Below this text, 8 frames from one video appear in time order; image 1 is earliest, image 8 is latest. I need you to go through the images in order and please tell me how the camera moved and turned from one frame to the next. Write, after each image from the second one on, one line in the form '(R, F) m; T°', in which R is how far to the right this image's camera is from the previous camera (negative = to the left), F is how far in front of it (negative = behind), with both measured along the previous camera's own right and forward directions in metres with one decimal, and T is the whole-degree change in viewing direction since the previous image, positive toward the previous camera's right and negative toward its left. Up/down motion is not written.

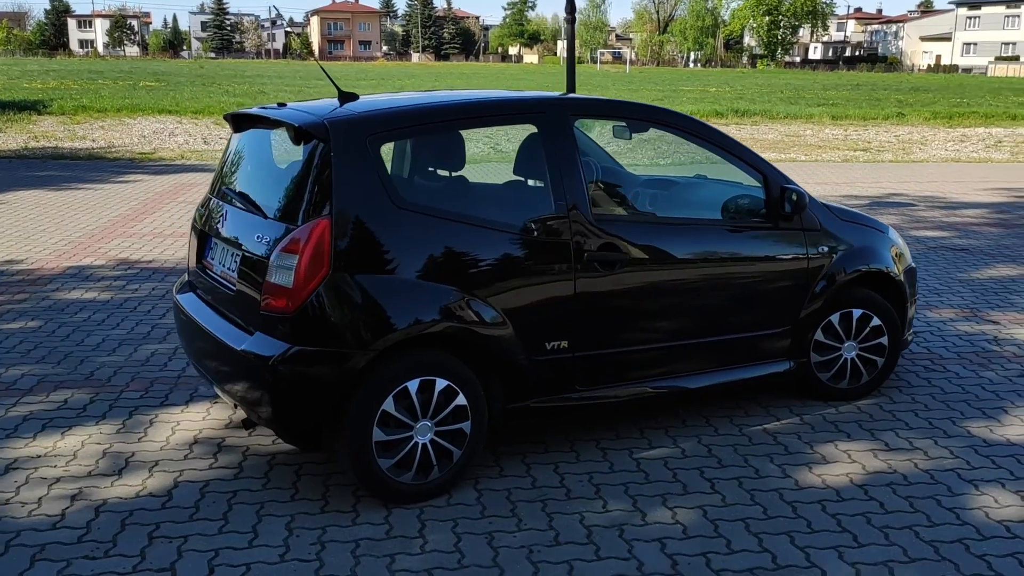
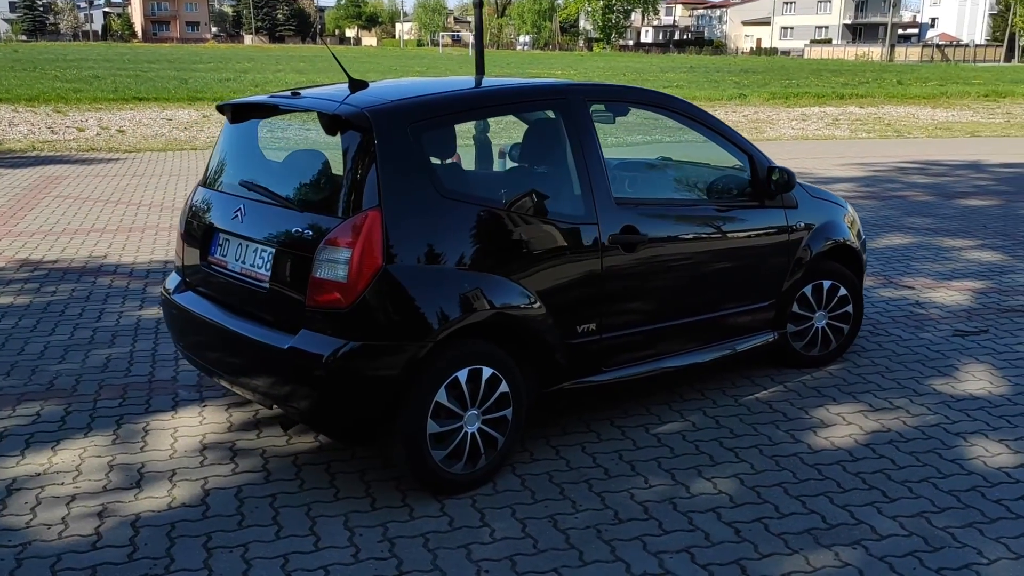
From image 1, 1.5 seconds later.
(-0.8, 0.0) m; +9°
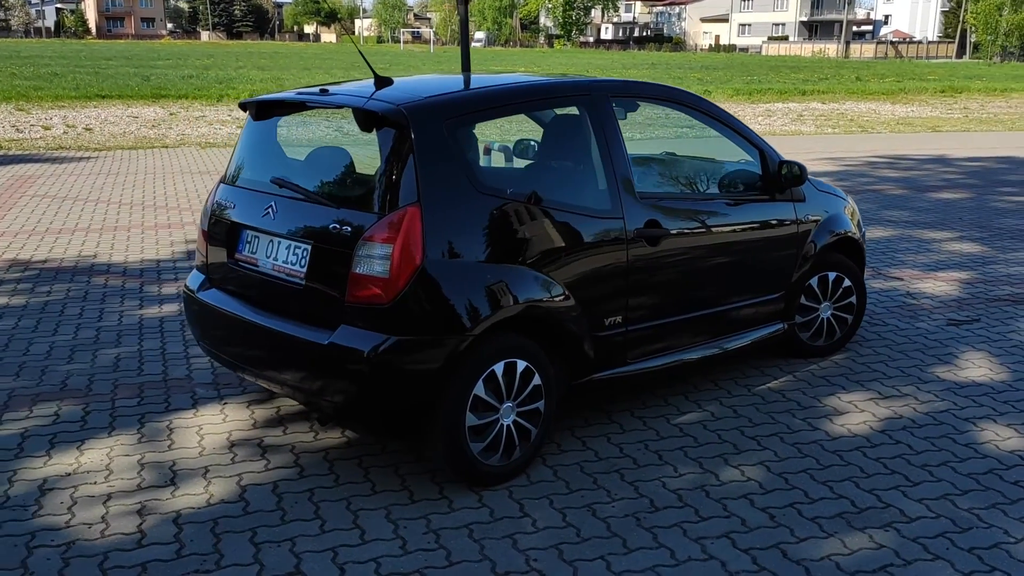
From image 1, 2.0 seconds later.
(-0.3, 0.0) m; +2°
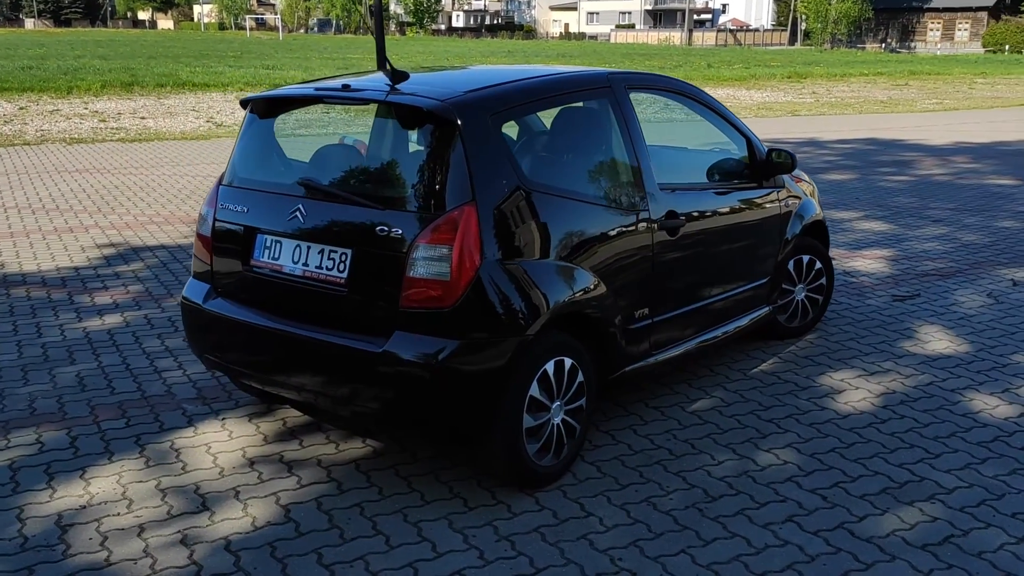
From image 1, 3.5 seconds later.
(-0.8, +0.1) m; +9°
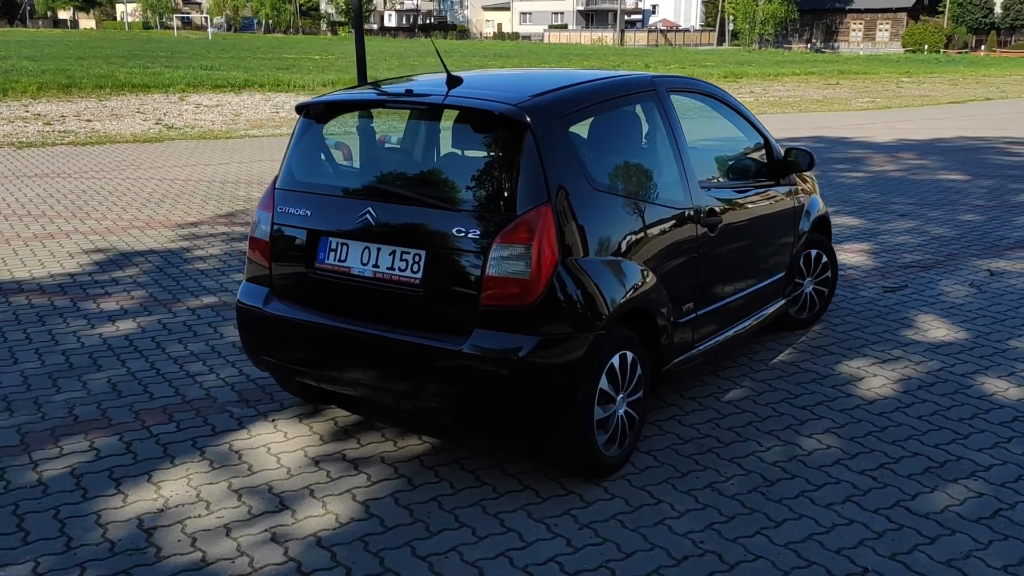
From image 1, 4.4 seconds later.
(-0.6, -0.1) m; +4°
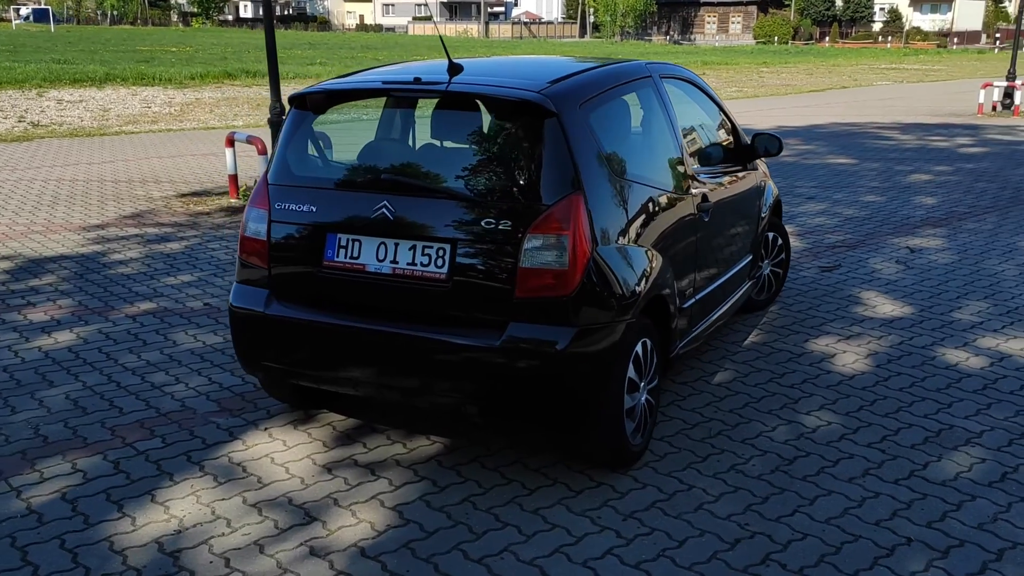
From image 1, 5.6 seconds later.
(-0.6, +0.1) m; +8°
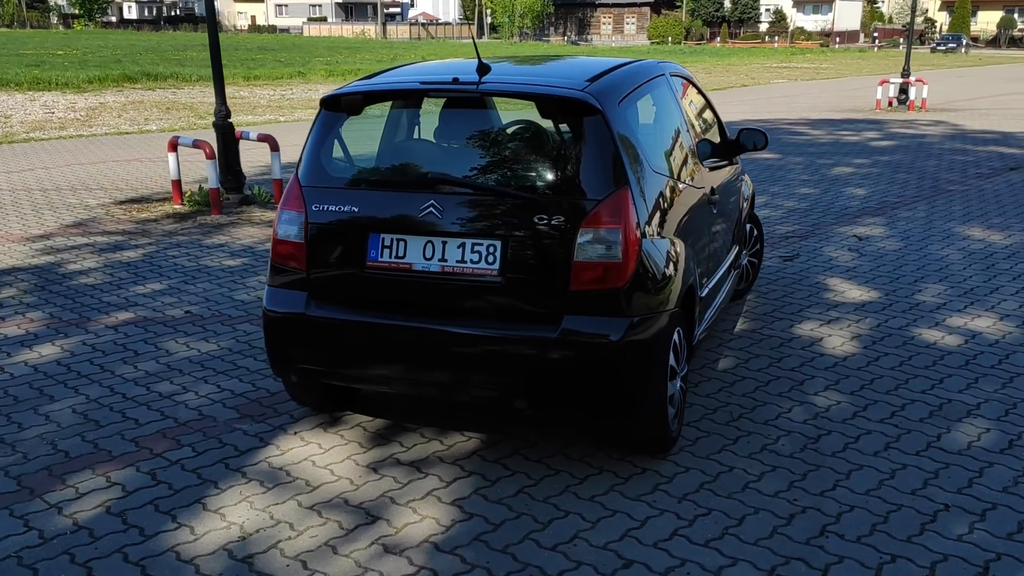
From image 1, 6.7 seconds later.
(-0.6, 0.0) m; +6°
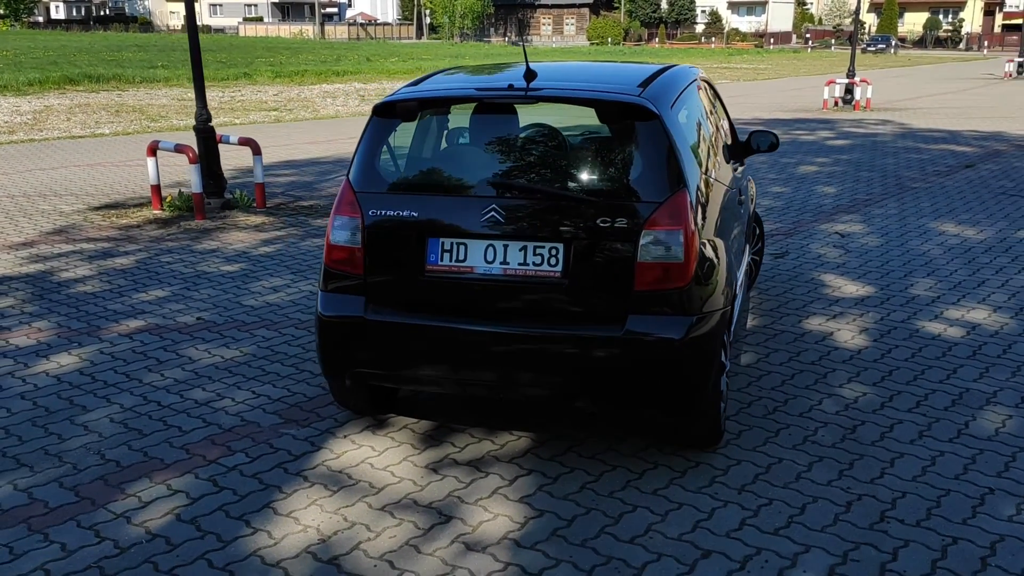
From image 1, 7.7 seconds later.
(-0.5, -0.1) m; +4°
